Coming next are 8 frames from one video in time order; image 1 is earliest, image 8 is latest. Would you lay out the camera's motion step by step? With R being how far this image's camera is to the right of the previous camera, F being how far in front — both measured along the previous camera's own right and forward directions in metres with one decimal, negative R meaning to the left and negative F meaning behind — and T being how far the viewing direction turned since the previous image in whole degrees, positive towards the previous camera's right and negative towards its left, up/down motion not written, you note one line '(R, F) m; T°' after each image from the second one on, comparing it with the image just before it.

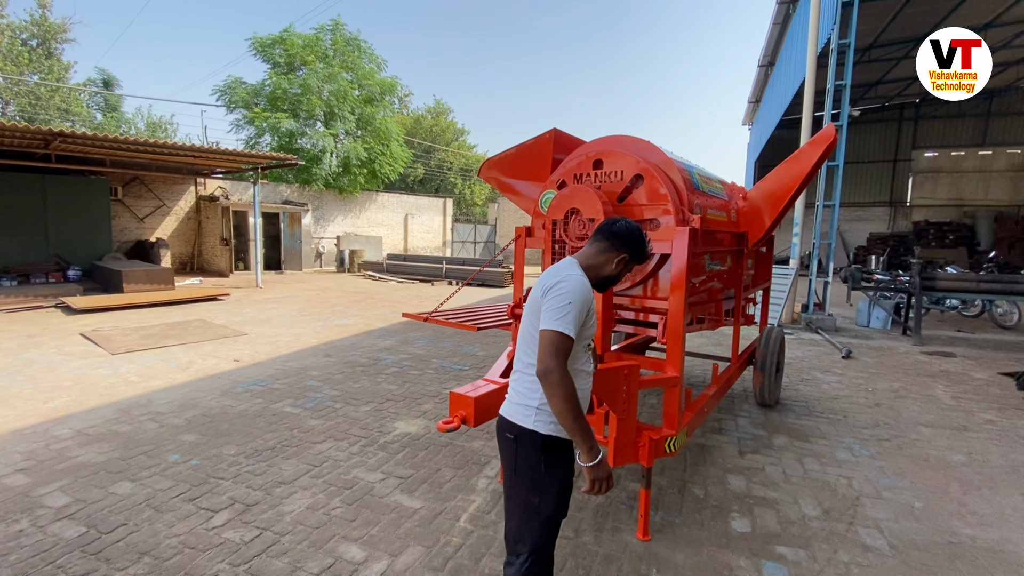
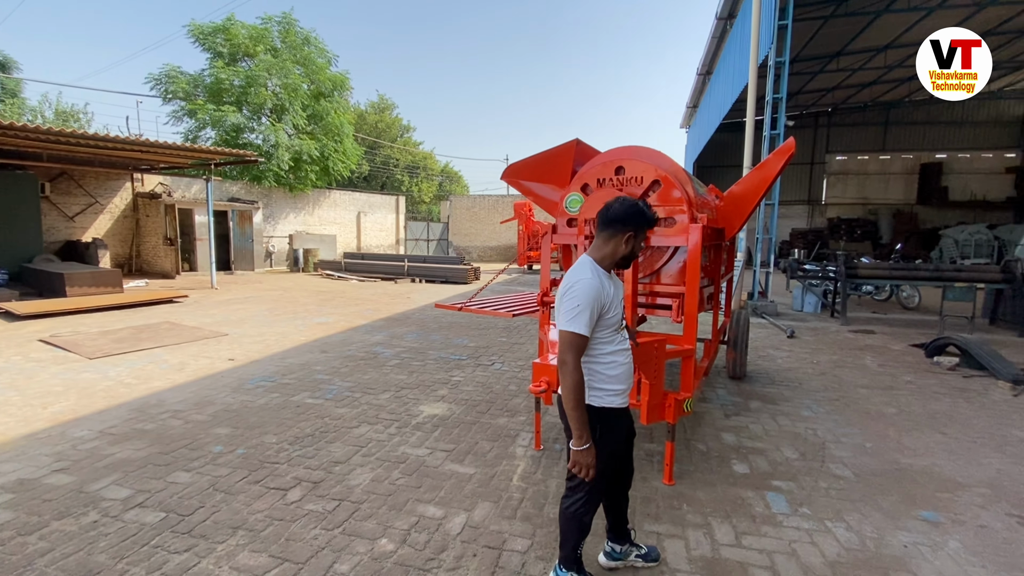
(-0.7, -0.4) m; +7°
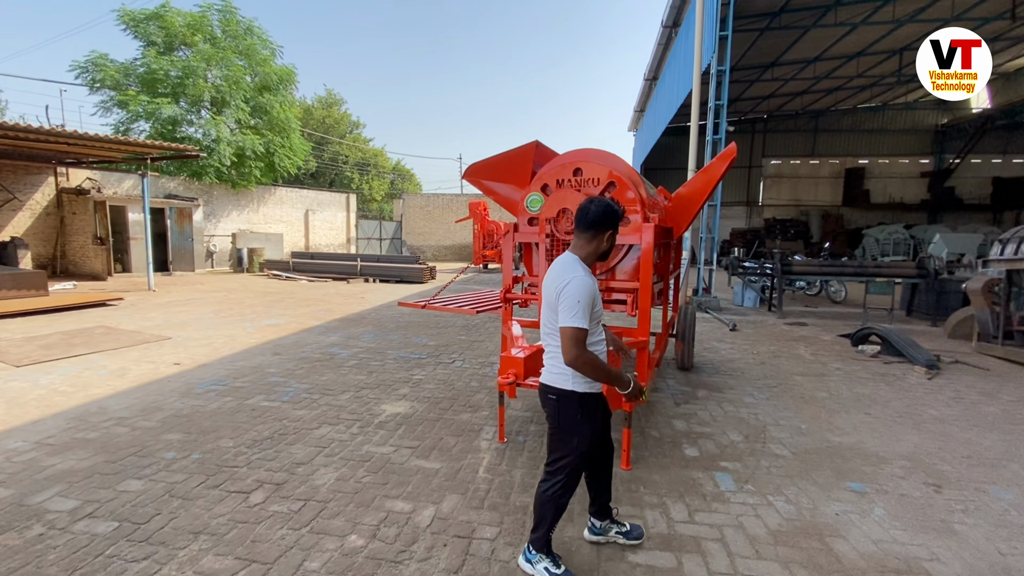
(-0.1, -0.1) m; +6°
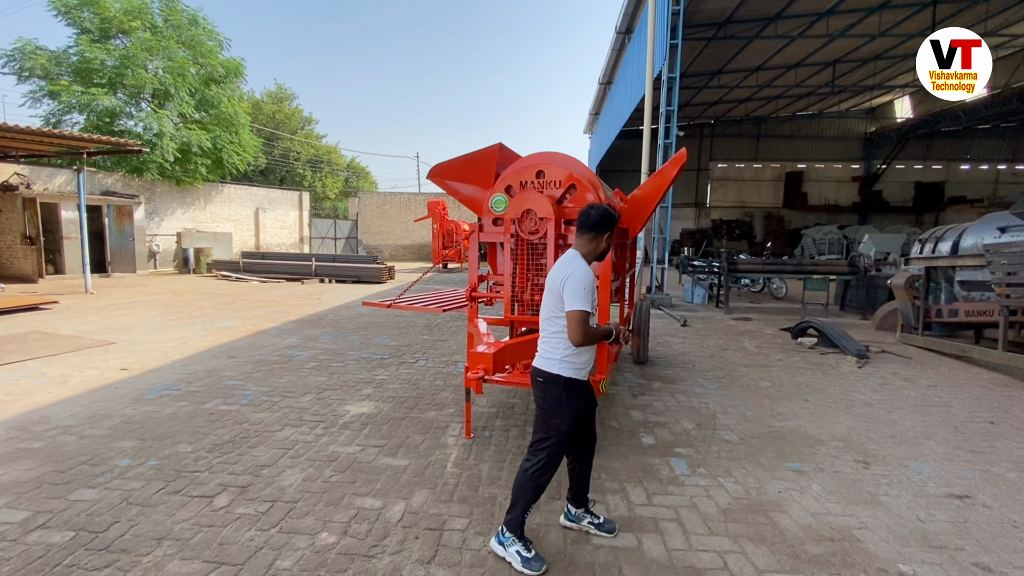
(-0.1, -0.1) m; +5°
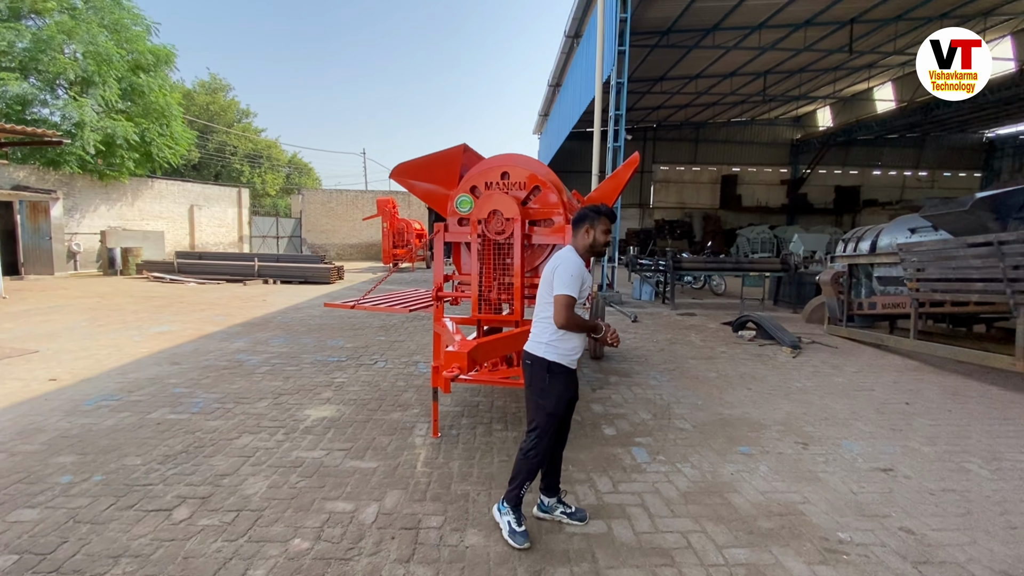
(-0.1, -0.1) m; +6°
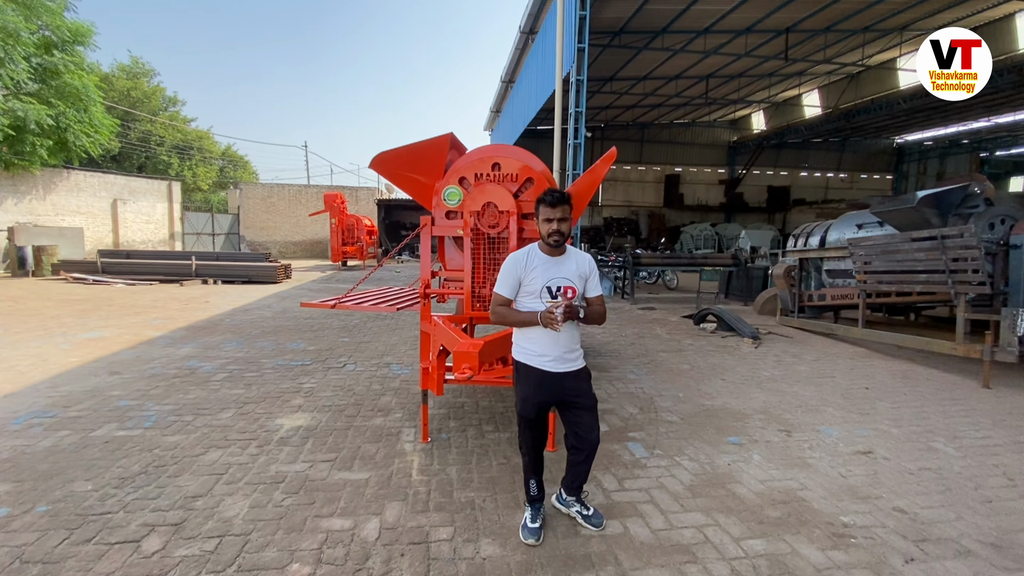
(-0.4, +0.2) m; +6°
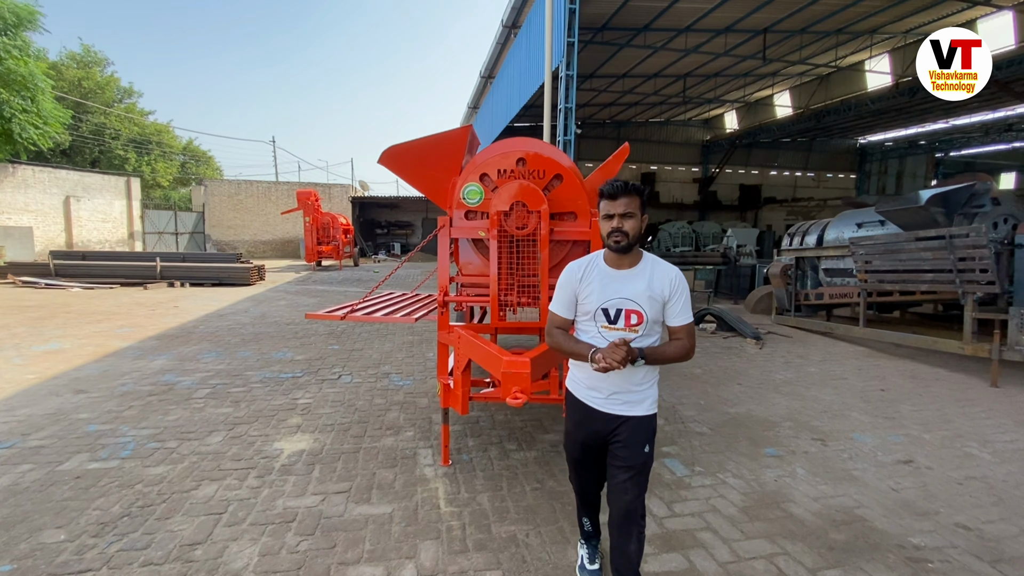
(-0.4, +0.3) m; +3°
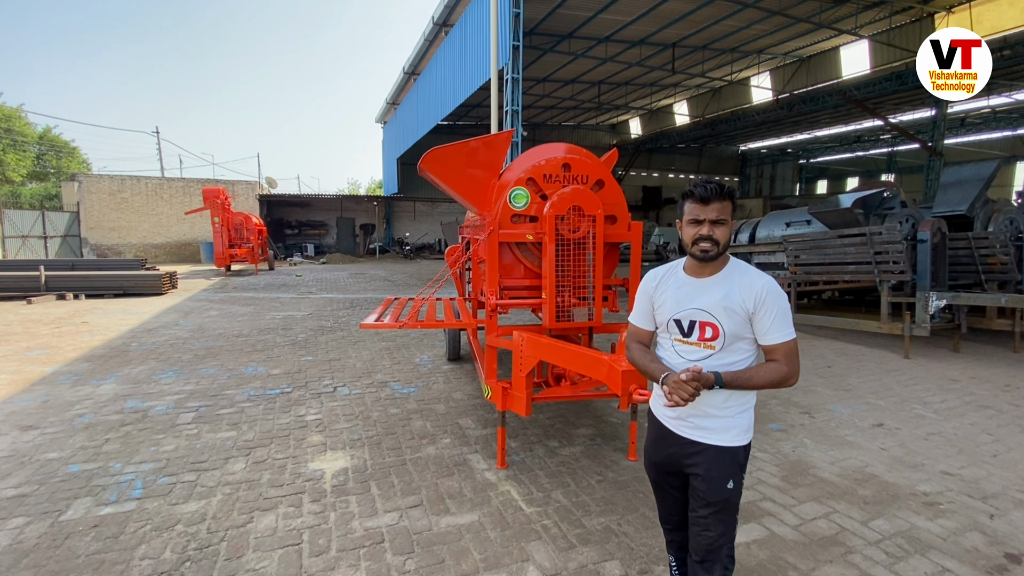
(-1.0, 0.0) m; +11°
